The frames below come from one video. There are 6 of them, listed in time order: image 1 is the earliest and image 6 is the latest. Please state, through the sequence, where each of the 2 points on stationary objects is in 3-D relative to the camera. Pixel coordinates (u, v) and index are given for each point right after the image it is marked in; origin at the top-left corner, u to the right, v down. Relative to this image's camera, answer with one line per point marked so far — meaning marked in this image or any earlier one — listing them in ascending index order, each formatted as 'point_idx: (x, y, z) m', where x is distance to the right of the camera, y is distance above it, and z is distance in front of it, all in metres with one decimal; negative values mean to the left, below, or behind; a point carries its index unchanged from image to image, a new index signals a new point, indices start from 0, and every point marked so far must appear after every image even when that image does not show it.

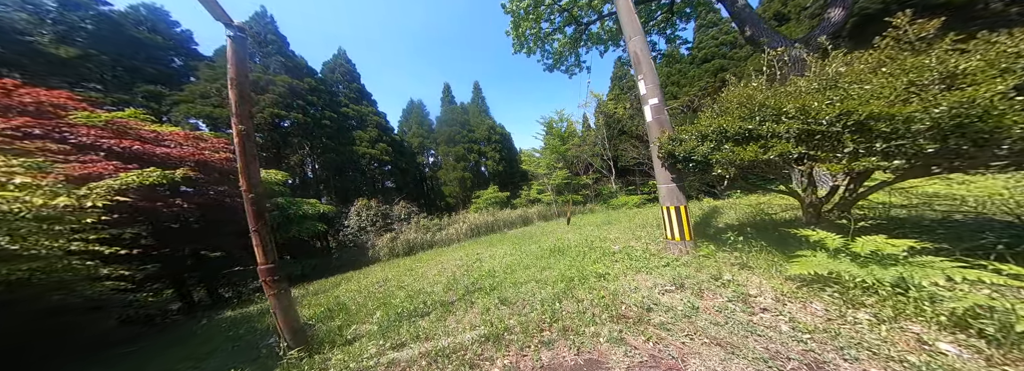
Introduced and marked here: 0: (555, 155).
0: (+2.4, +1.9, +15.0) m
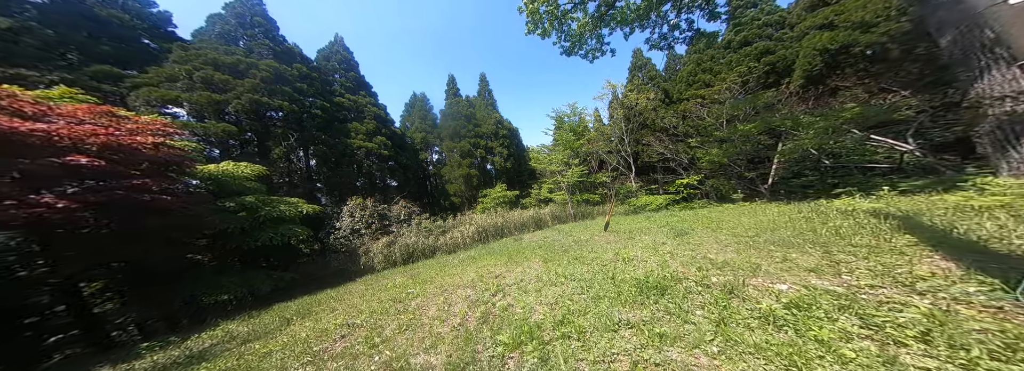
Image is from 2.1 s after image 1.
0: (+3.0, +2.0, +13.8) m
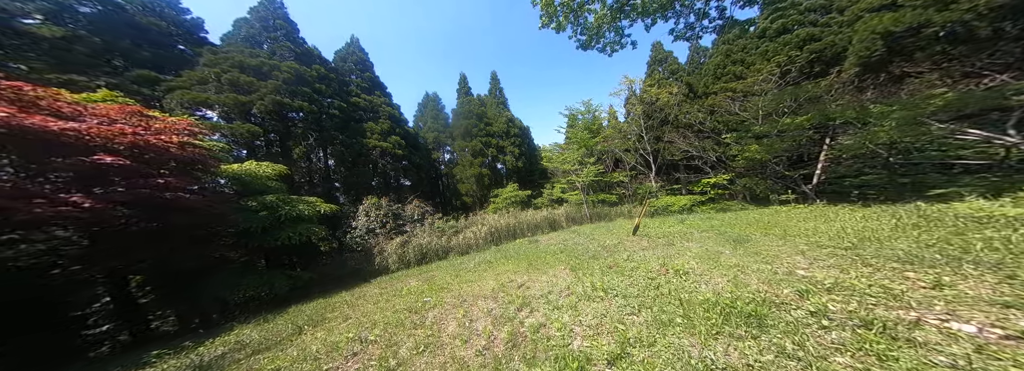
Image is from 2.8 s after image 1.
0: (+3.8, +2.0, +13.4) m
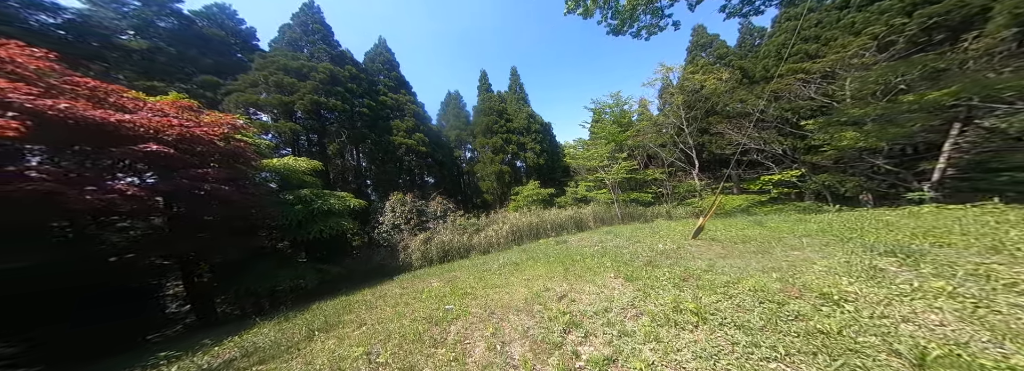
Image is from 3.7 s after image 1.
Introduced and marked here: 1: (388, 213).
0: (+5.2, +2.1, +12.4) m
1: (-4.1, -0.9, +8.2) m
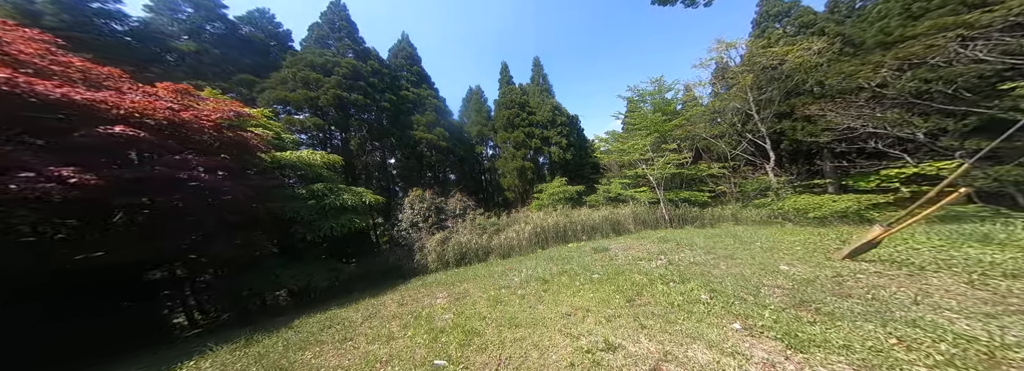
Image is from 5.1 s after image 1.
0: (+6.6, +2.1, +10.5) m
1: (-3.2, -0.7, +7.4) m
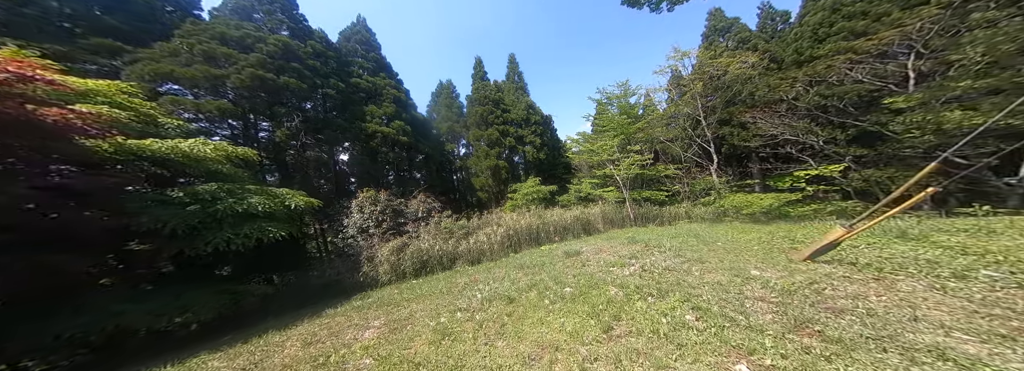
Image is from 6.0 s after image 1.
0: (+5.0, +2.1, +10.7) m
1: (-4.3, -0.7, +6.3) m
